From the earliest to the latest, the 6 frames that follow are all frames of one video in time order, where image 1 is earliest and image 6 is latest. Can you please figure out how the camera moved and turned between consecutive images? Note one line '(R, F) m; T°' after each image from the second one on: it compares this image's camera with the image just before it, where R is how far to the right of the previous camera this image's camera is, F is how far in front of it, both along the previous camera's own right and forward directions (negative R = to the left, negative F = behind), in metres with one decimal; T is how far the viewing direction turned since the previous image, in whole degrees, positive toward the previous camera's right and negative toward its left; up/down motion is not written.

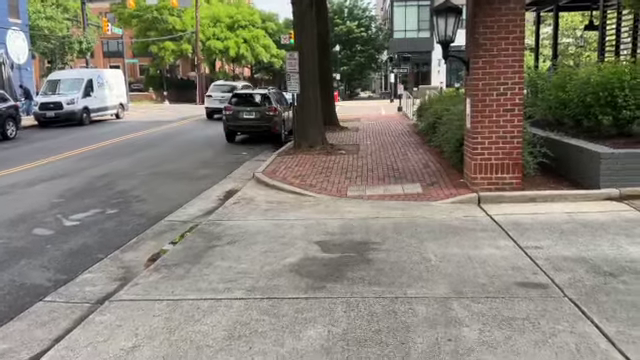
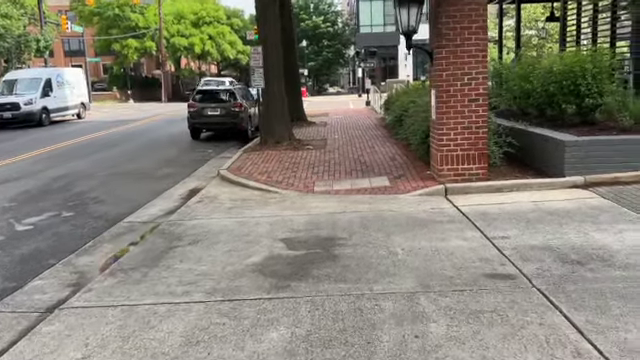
(+0.1, +0.2) m; +3°
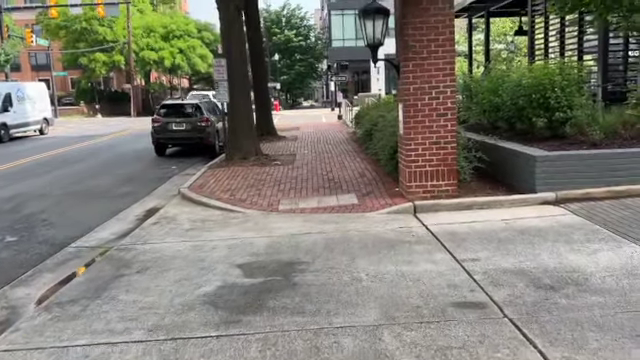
(+0.2, +0.4) m; +3°
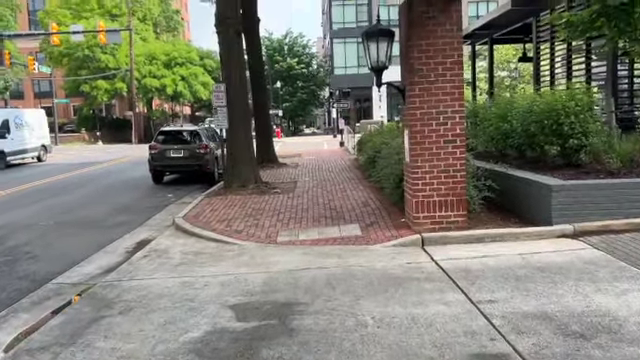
(0.0, +0.5) m; 0°
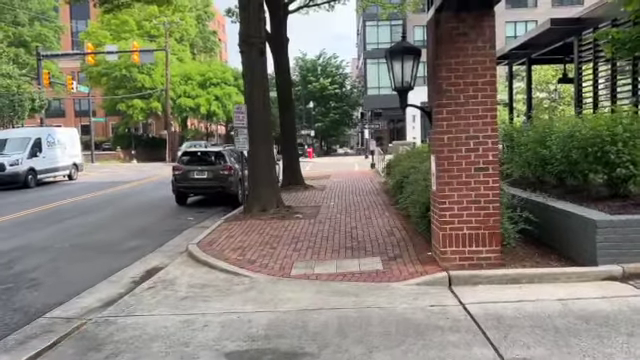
(+0.2, +0.6) m; -4°
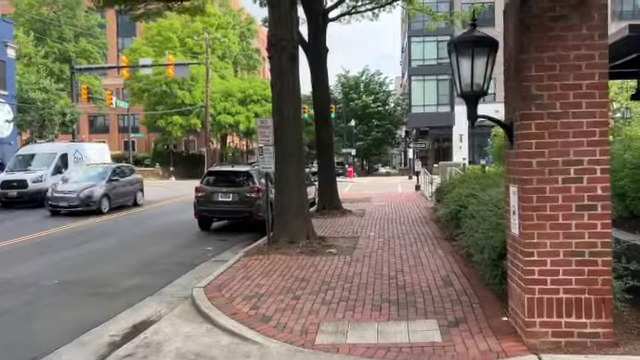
(0.0, +2.1) m; -4°
